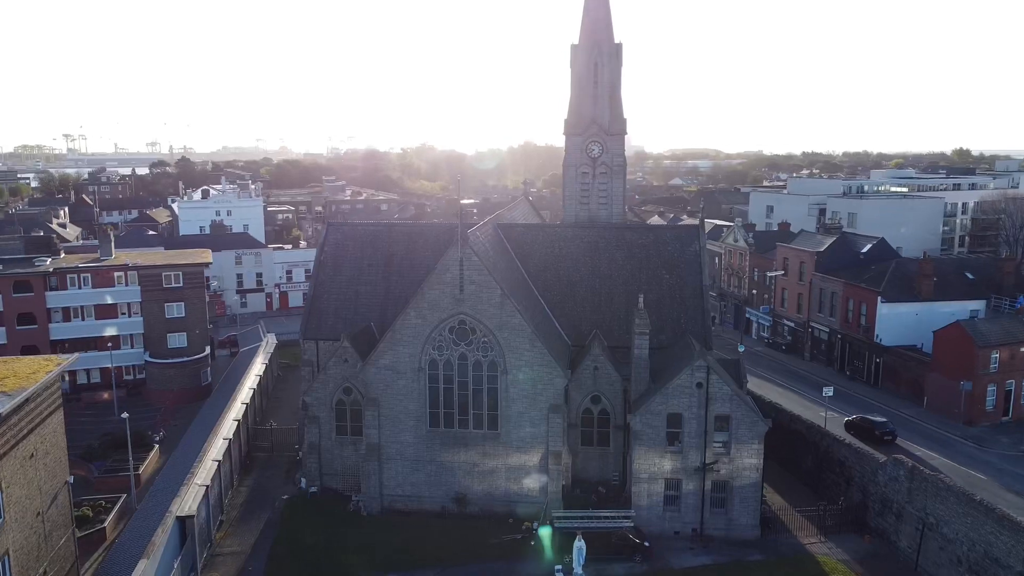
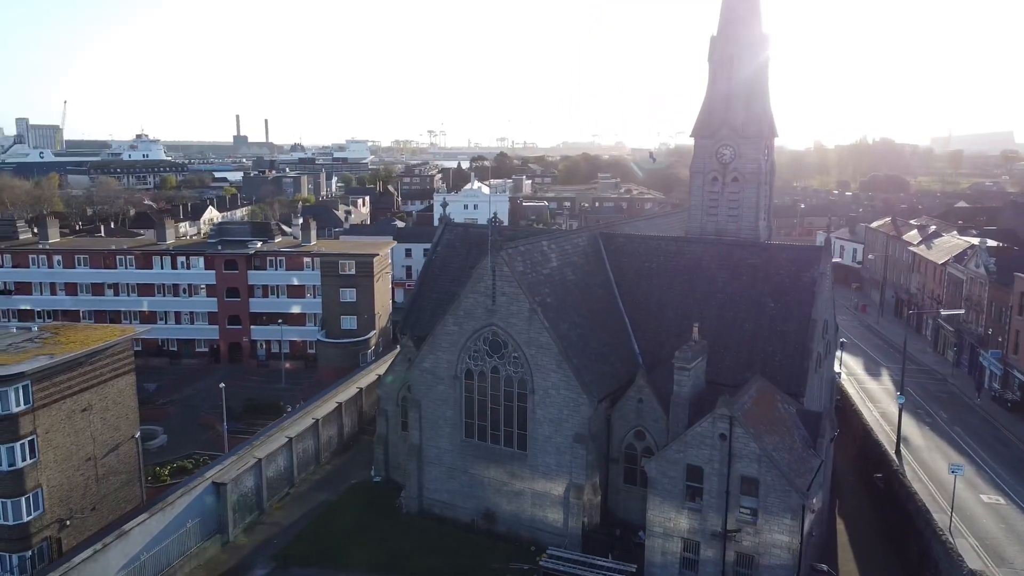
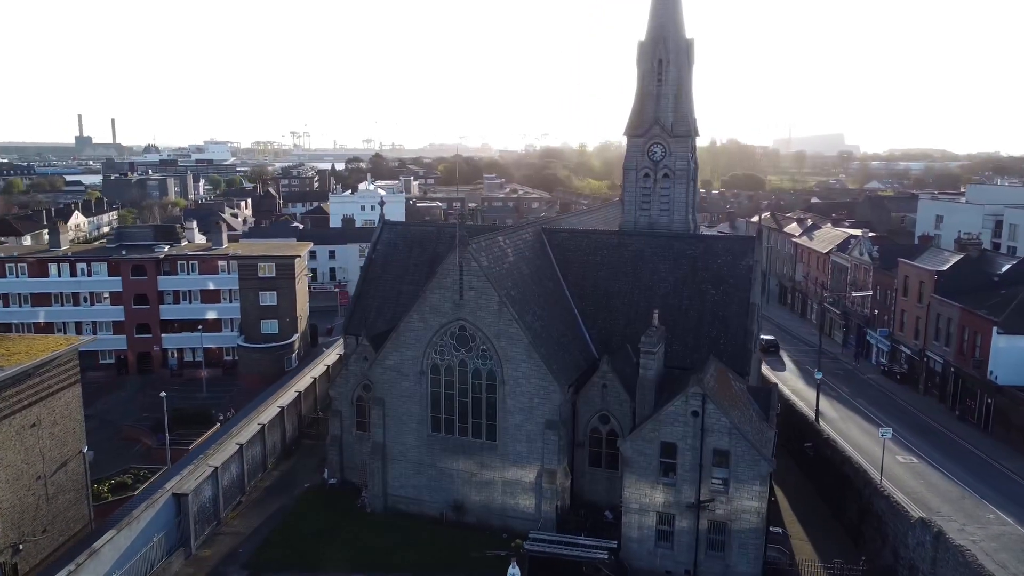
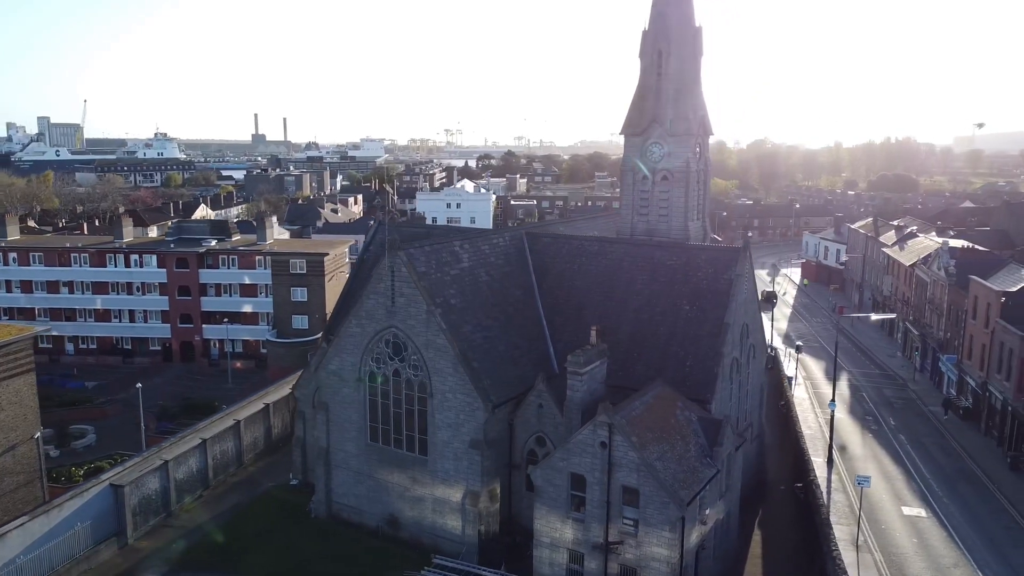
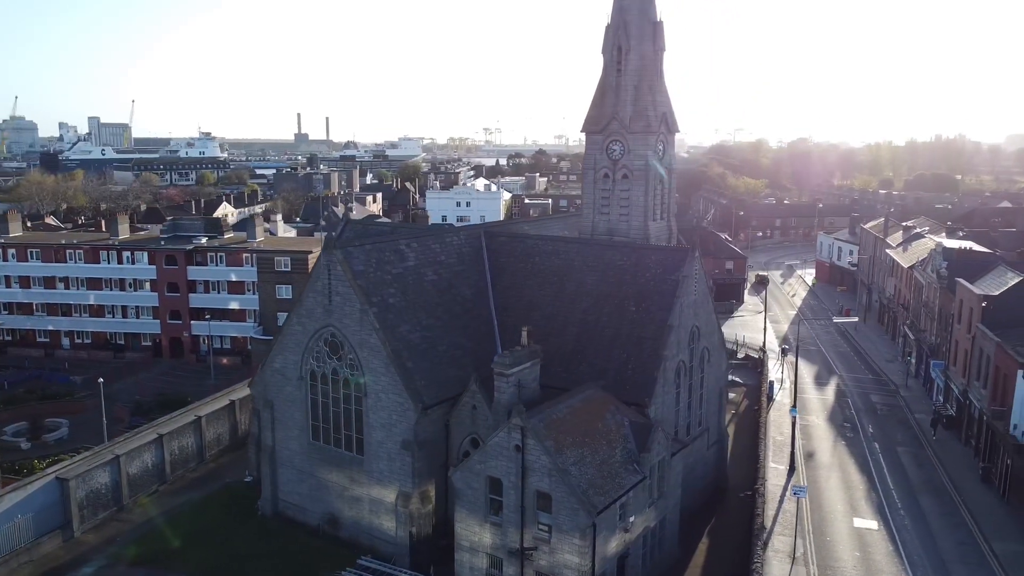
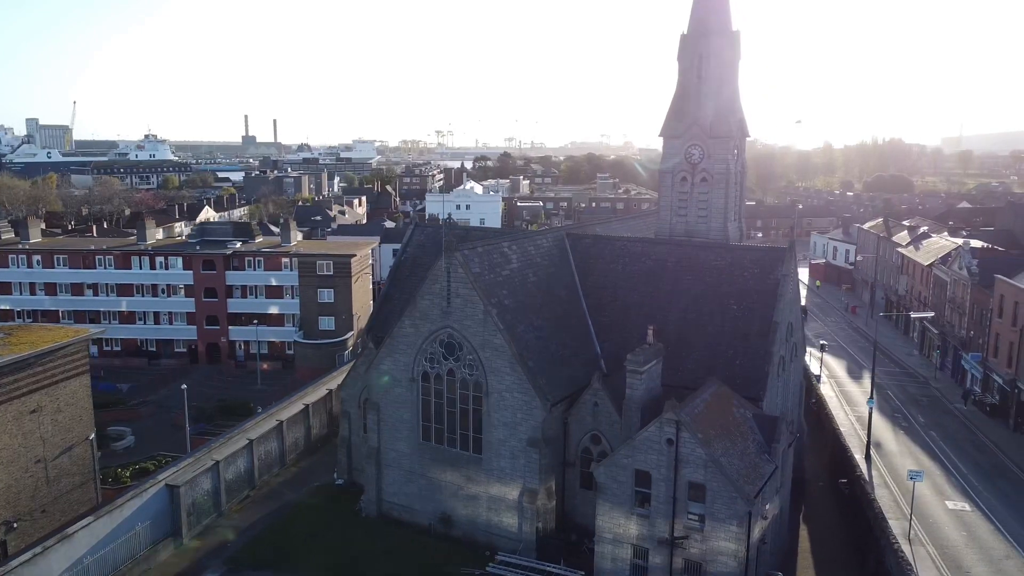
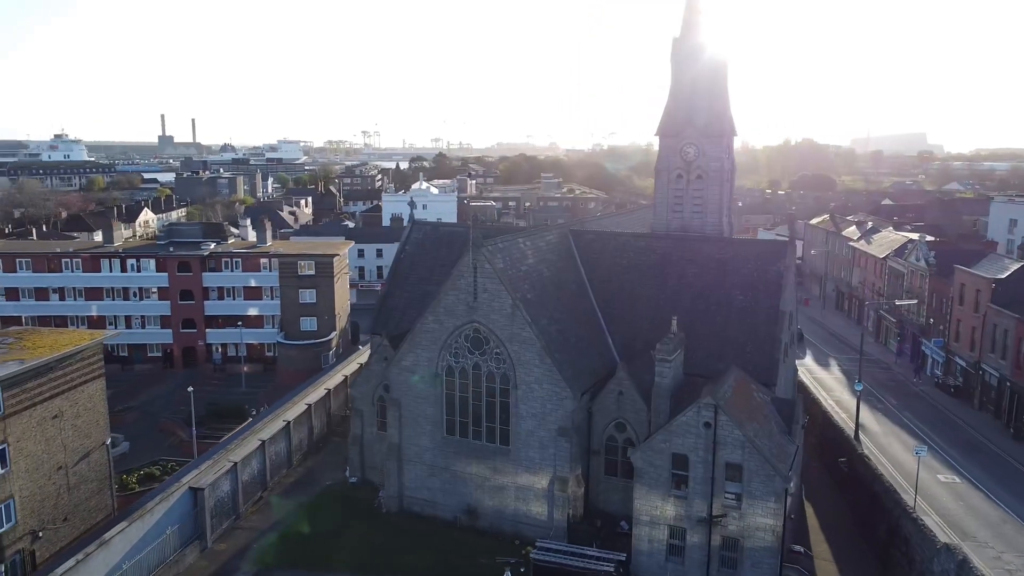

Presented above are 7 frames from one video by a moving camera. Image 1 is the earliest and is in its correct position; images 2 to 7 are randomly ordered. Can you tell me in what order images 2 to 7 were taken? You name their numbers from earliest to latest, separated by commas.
3, 7, 2, 6, 4, 5
